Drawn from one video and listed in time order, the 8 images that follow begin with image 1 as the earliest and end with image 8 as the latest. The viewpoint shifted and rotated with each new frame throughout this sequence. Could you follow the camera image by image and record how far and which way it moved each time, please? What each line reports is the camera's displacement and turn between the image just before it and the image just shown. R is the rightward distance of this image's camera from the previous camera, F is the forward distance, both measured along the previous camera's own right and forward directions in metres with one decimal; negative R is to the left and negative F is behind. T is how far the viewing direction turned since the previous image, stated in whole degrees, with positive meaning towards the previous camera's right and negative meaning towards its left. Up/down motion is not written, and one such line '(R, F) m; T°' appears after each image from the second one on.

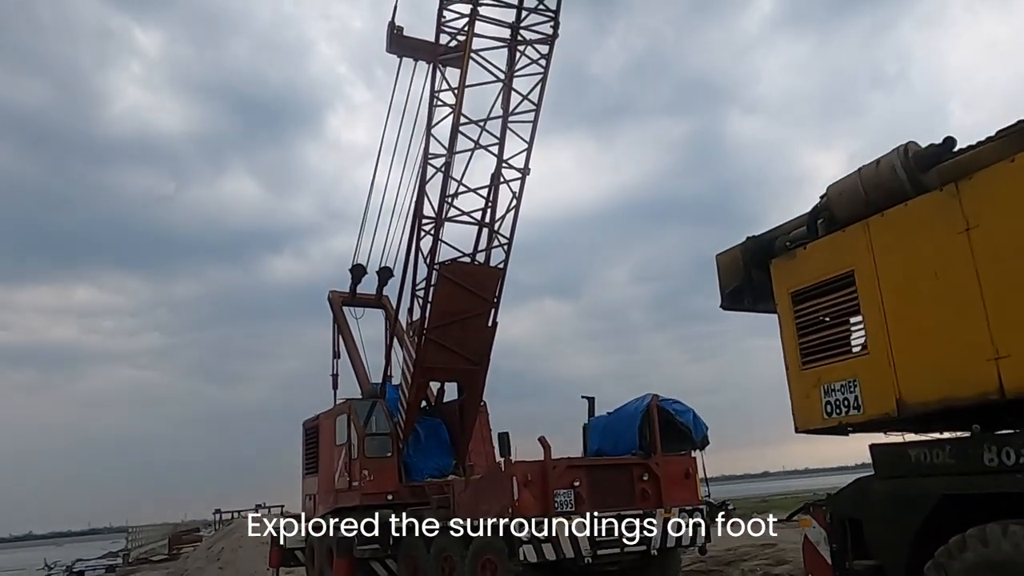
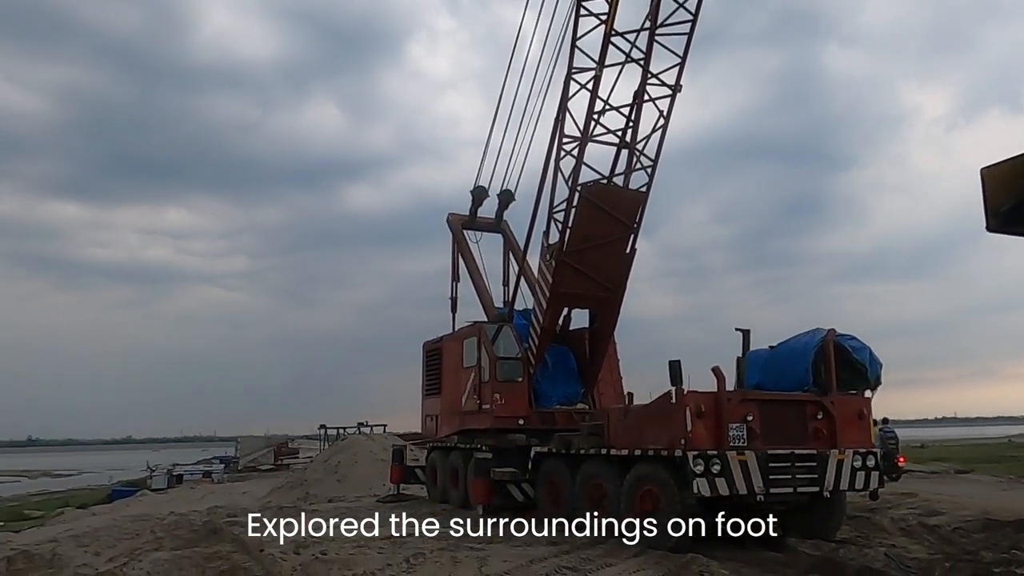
(-1.4, +0.5) m; -5°
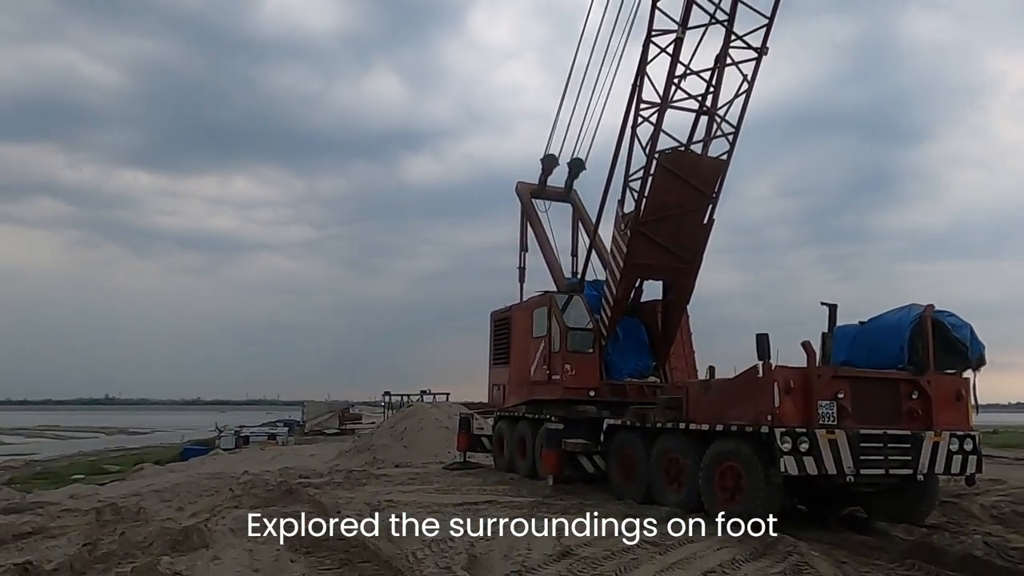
(-0.3, +0.2) m; -4°
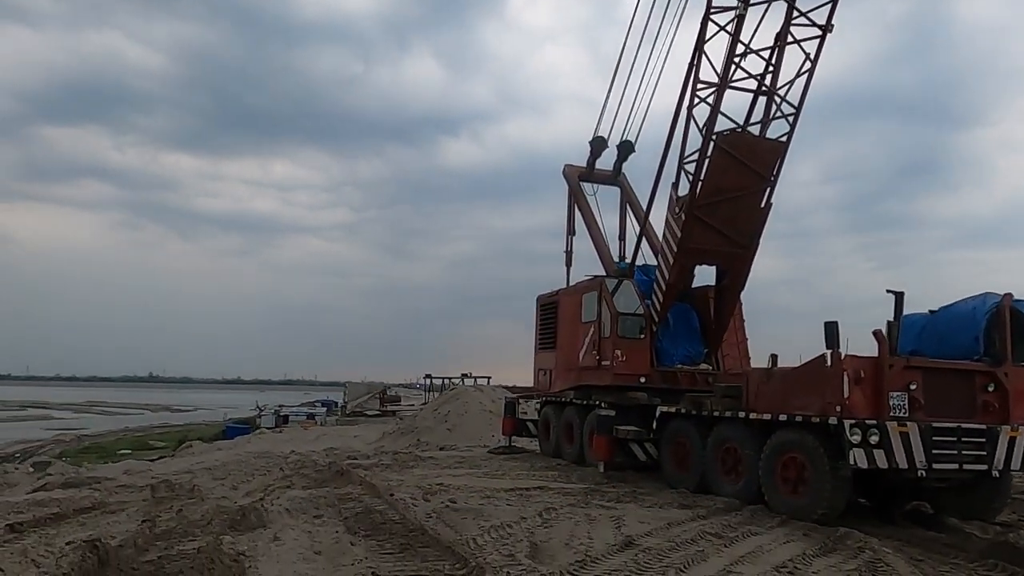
(-0.3, +0.2) m; -3°
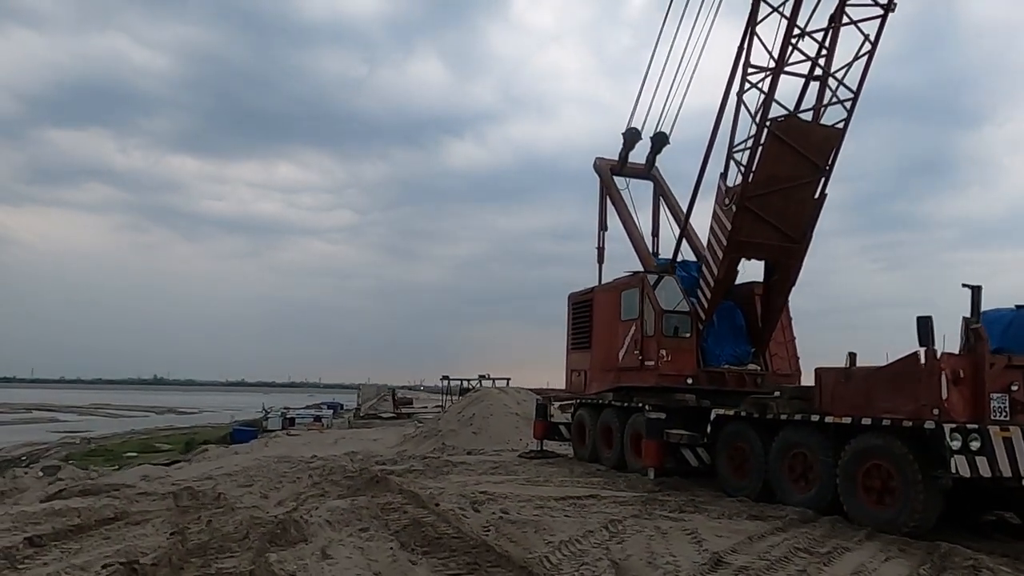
(-0.7, +0.8) m; 0°
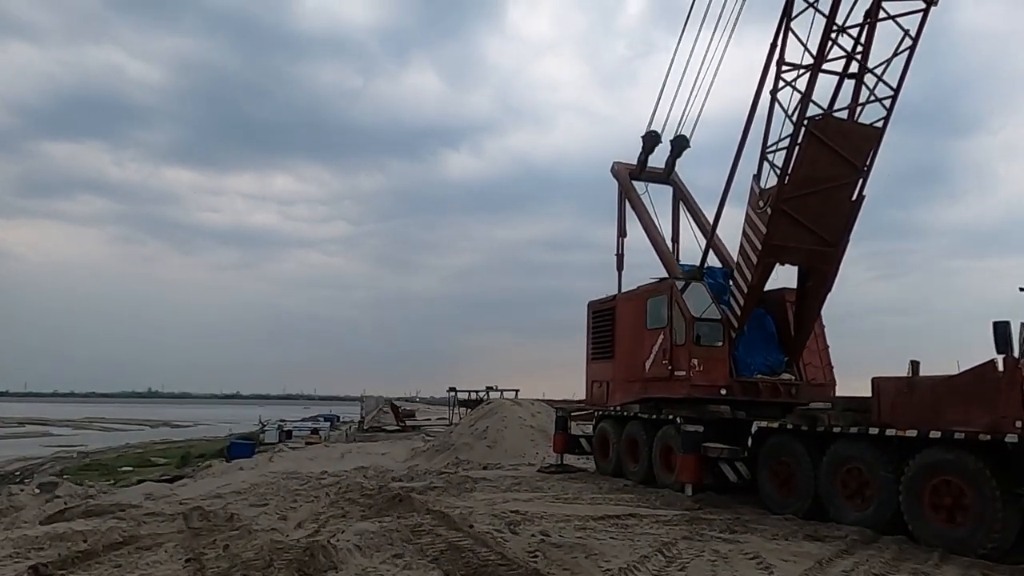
(-0.5, +0.6) m; 0°
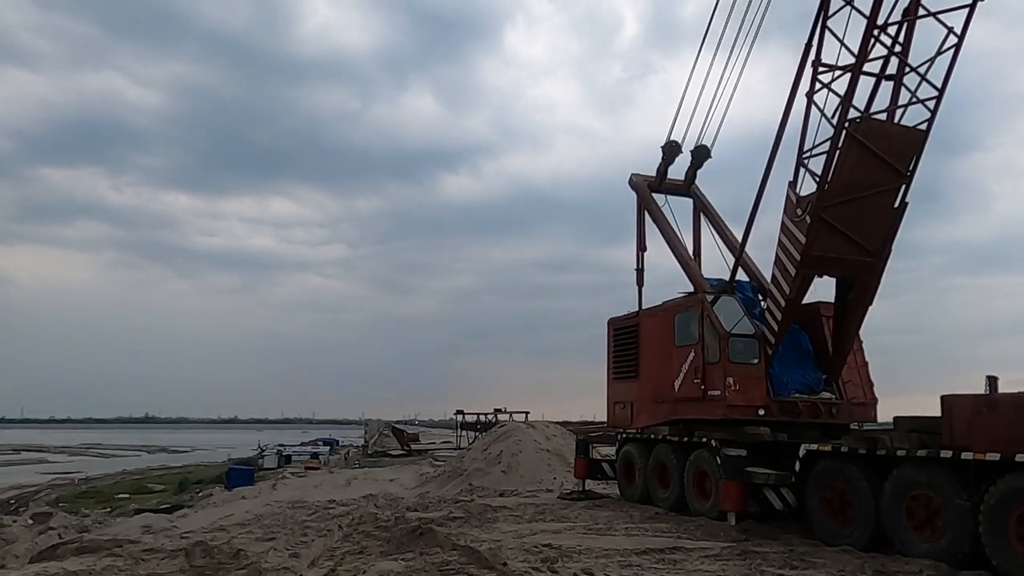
(-0.4, +0.8) m; 0°
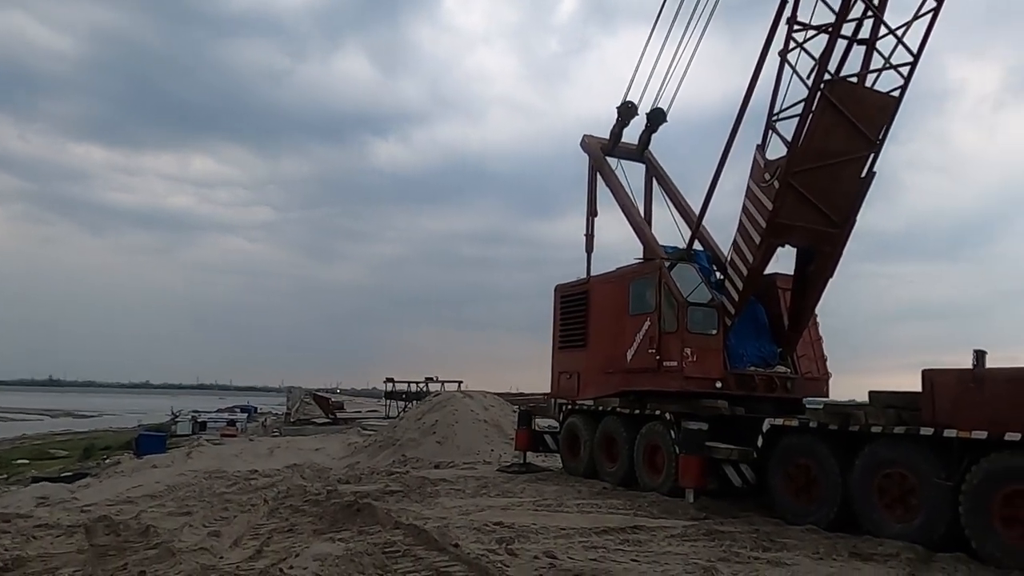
(-0.4, +1.0) m; +6°
